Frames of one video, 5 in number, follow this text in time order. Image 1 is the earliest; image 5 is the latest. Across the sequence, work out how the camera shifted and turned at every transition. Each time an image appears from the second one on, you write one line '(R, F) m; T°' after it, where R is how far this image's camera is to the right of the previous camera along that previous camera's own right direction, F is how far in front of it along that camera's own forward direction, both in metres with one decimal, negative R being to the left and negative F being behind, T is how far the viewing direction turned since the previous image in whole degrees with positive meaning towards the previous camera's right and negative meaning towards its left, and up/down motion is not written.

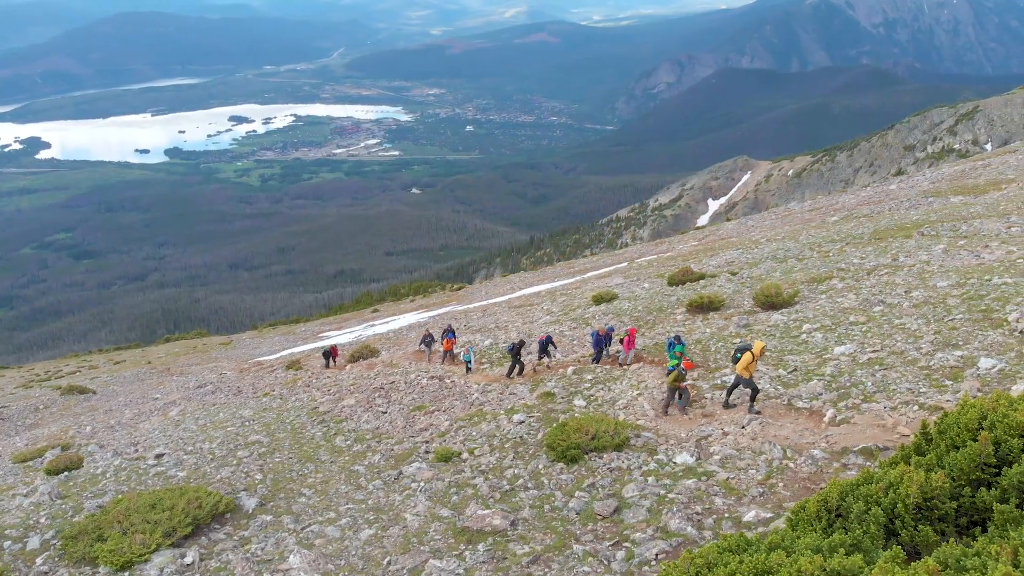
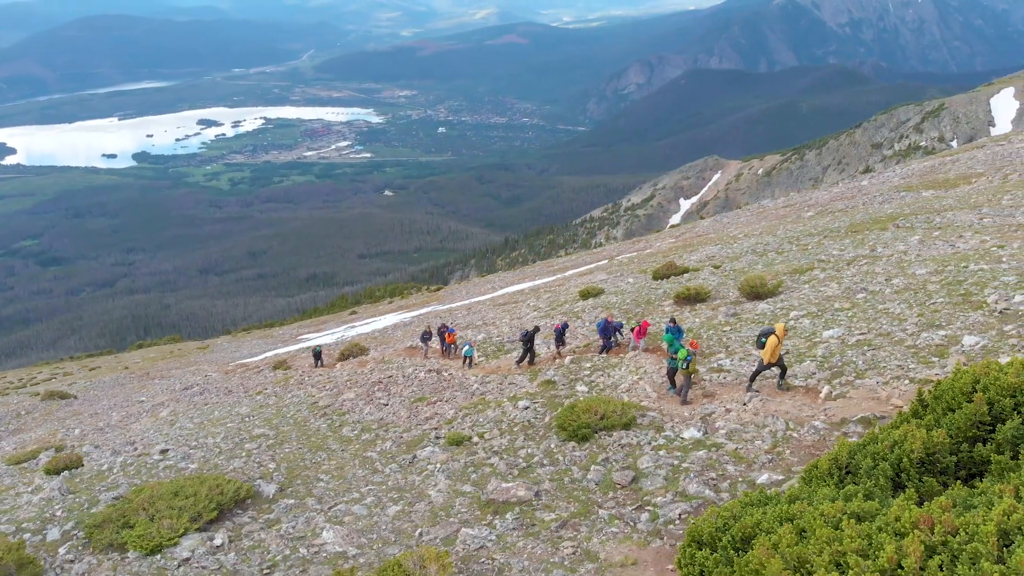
(-0.8, -0.5) m; +2°
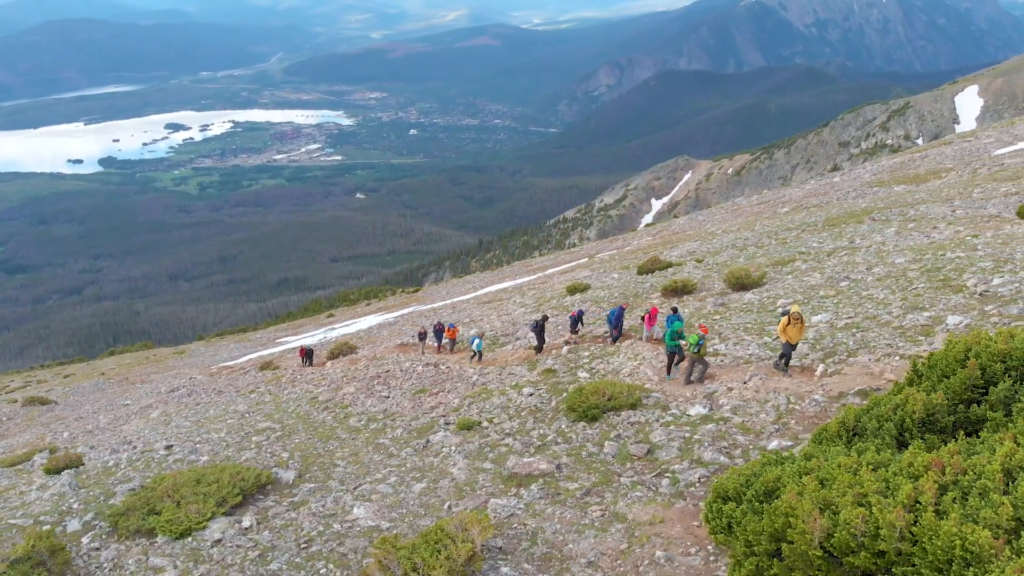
(-0.8, -0.5) m; +2°
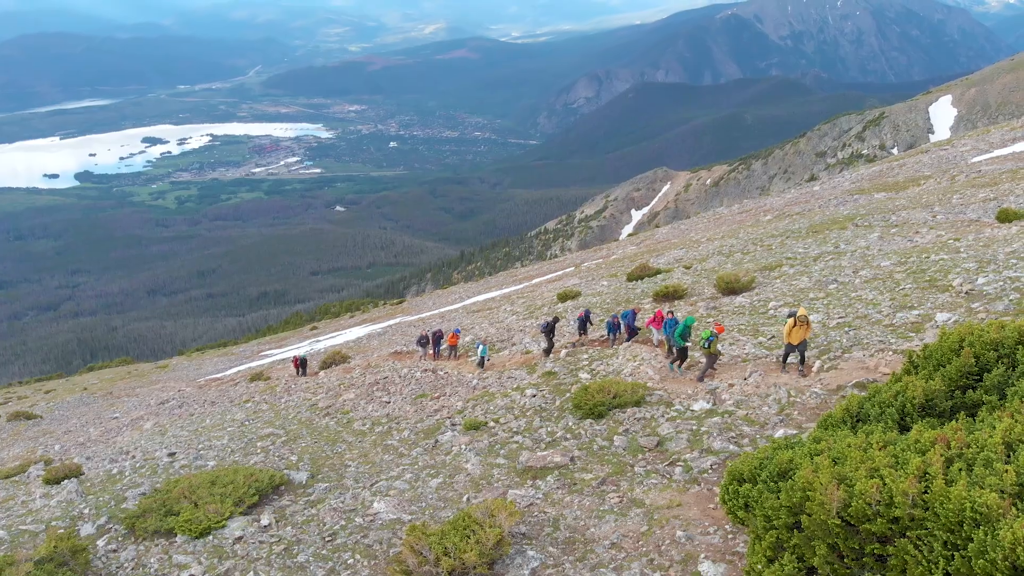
(-0.6, -0.4) m; +1°
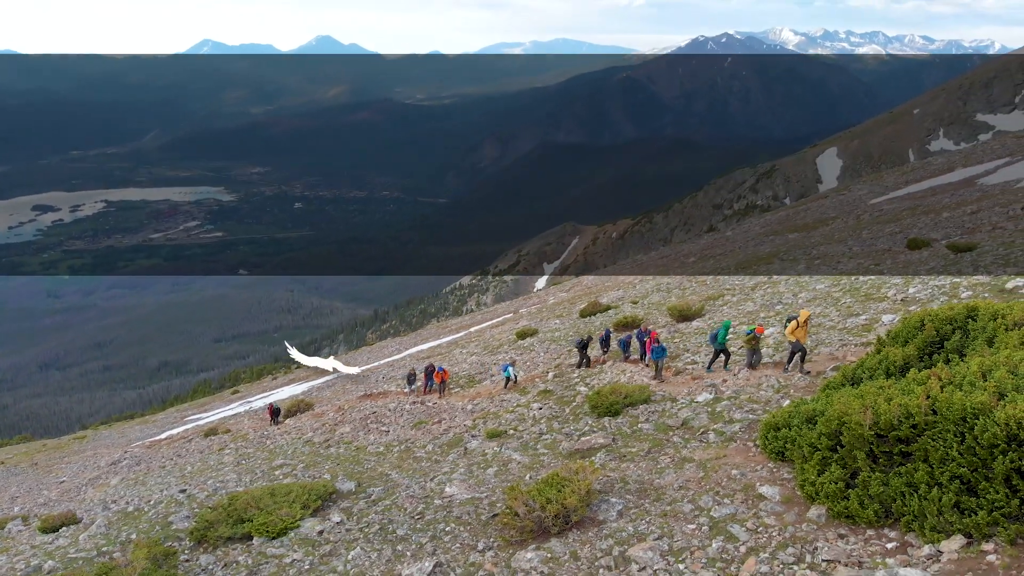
(-2.6, -1.9) m; +6°
